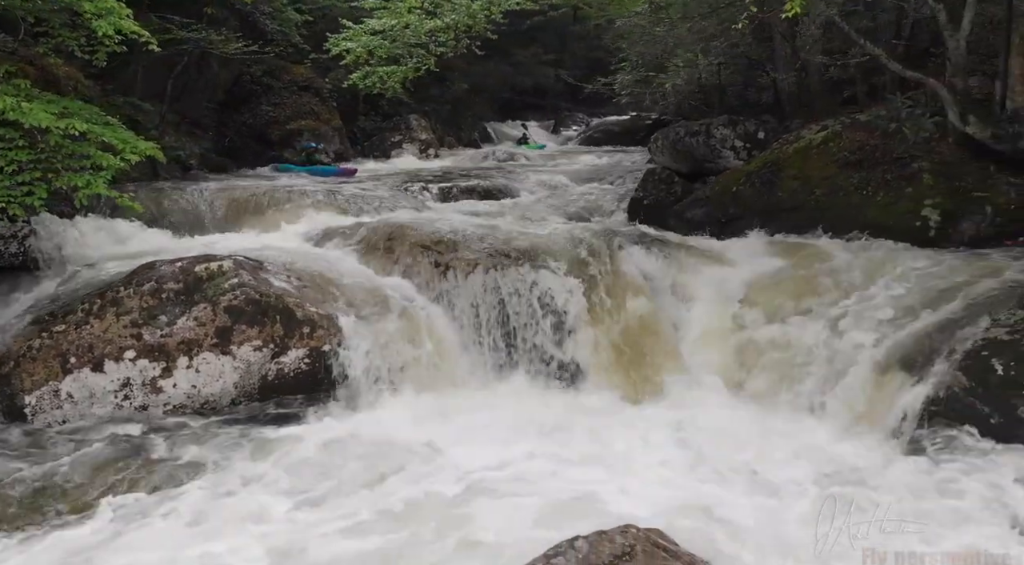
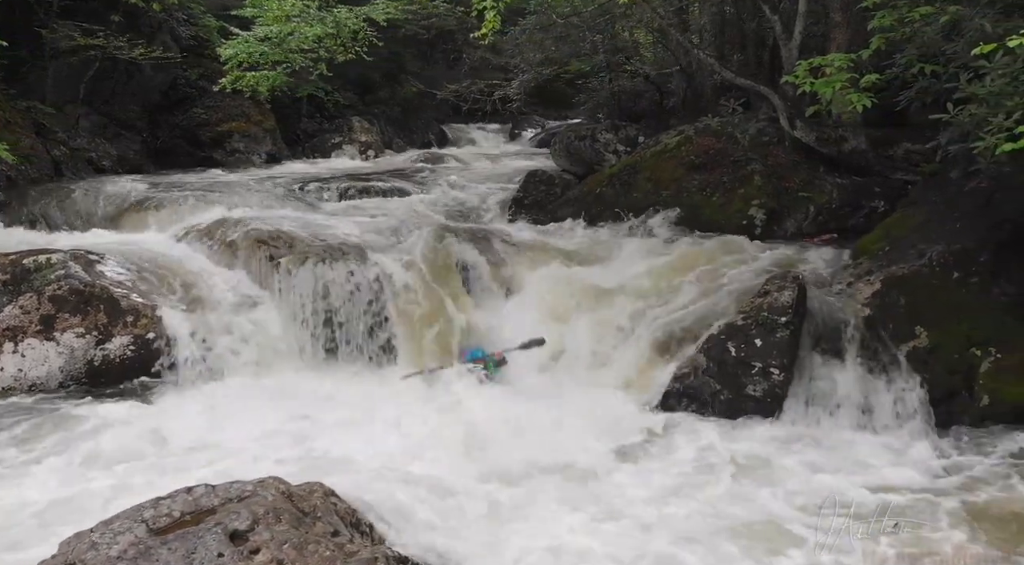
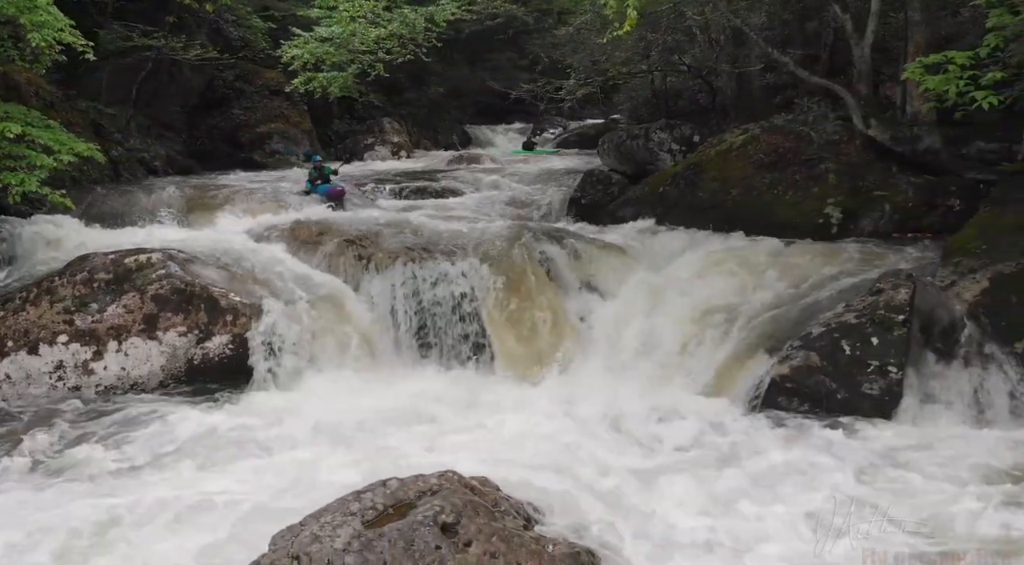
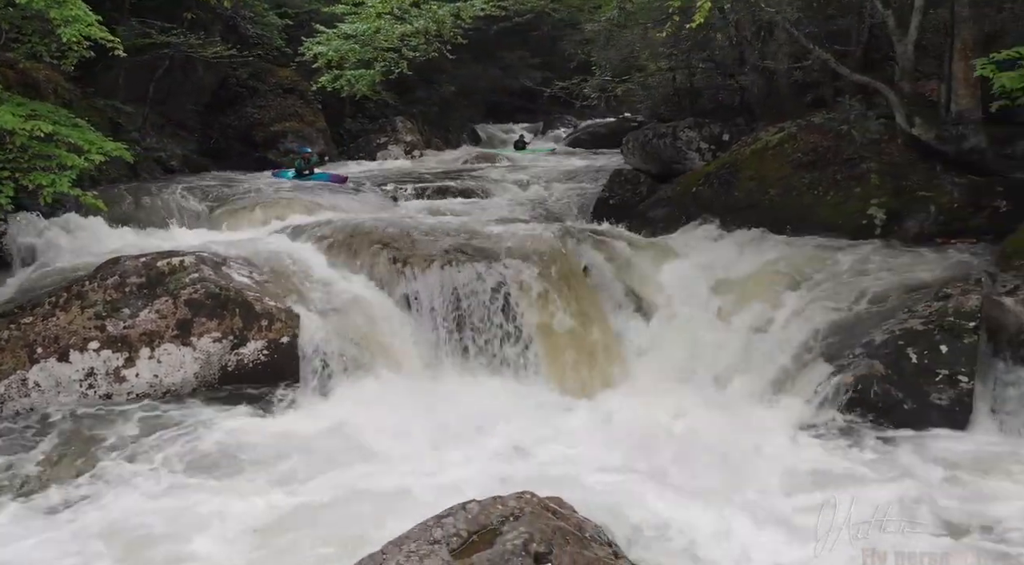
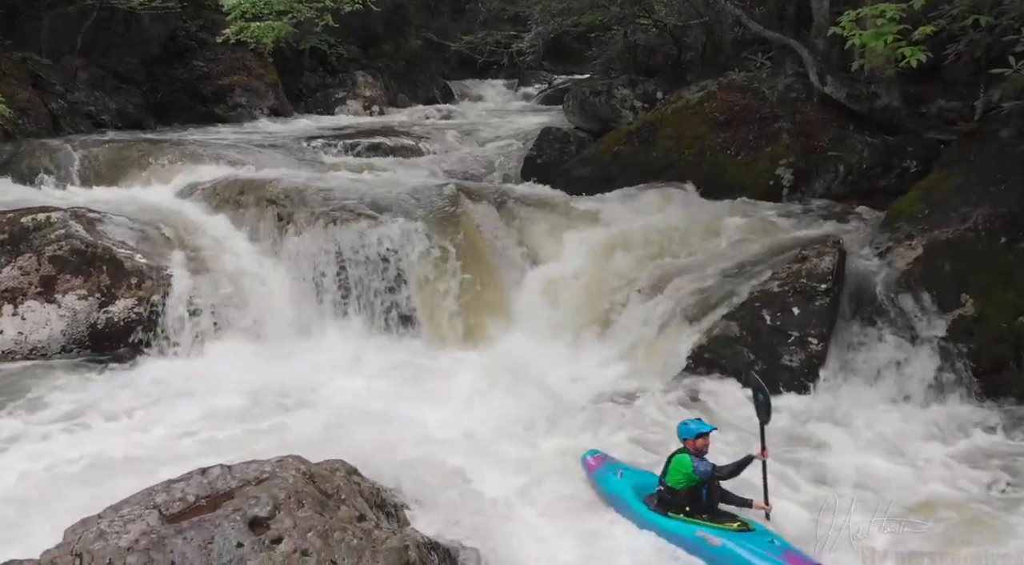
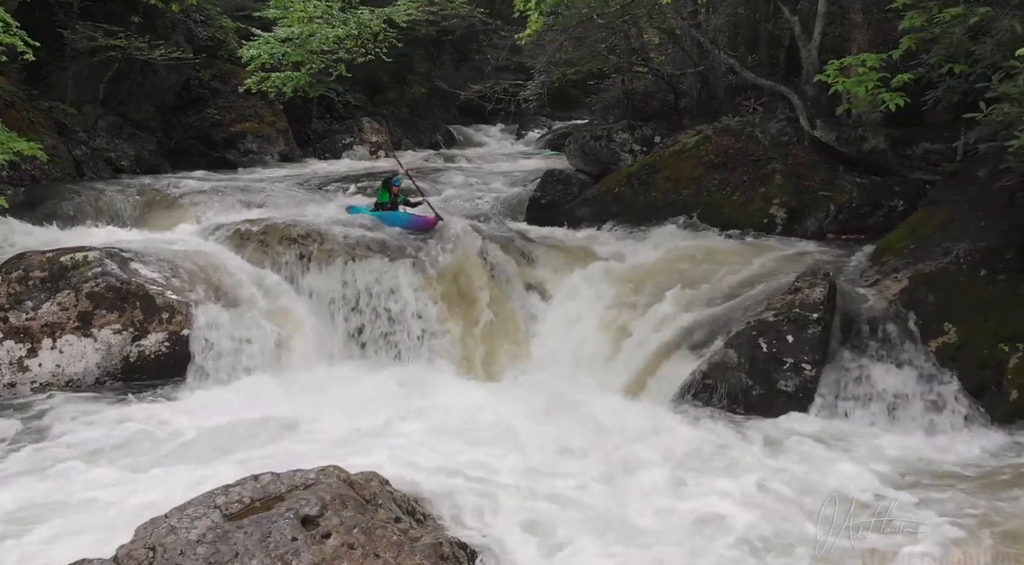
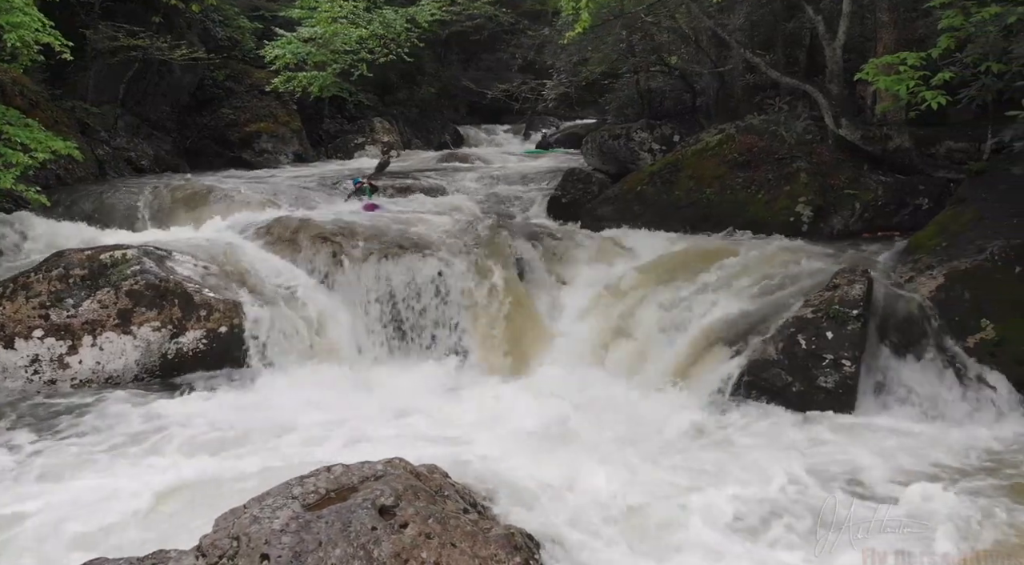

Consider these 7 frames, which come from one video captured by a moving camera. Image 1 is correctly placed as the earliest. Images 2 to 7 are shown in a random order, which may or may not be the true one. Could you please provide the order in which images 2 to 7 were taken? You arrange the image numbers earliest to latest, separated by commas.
4, 3, 7, 6, 2, 5
